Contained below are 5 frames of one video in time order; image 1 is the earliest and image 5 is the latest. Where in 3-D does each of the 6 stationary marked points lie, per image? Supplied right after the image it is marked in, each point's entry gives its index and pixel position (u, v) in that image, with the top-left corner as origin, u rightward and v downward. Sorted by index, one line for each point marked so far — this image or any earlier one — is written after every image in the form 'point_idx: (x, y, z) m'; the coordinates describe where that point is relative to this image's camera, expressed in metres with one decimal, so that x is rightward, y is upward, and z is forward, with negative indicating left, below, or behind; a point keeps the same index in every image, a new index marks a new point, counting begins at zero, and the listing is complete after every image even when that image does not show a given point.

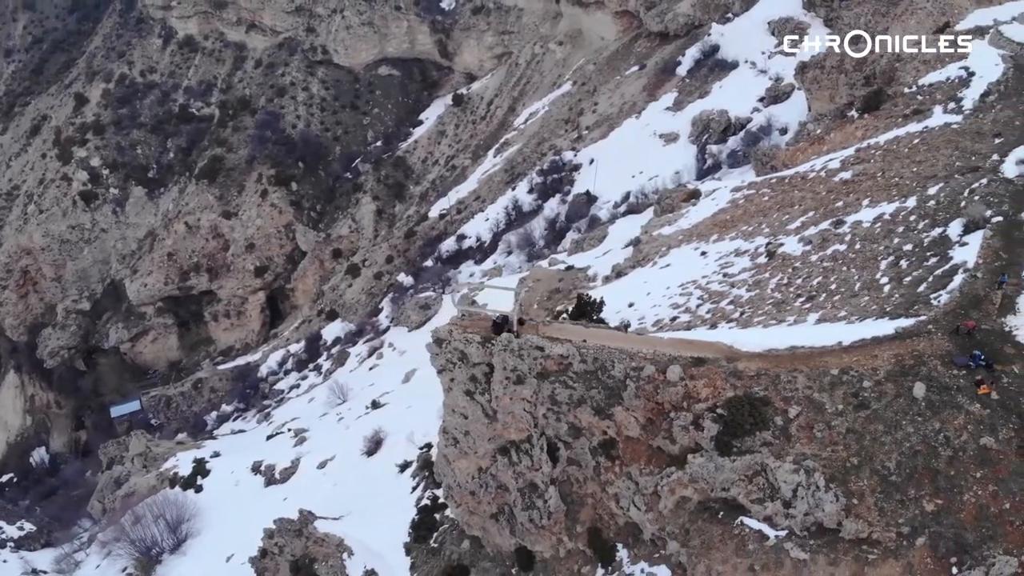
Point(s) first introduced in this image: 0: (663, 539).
0: (+2.9, -4.9, +14.8) m
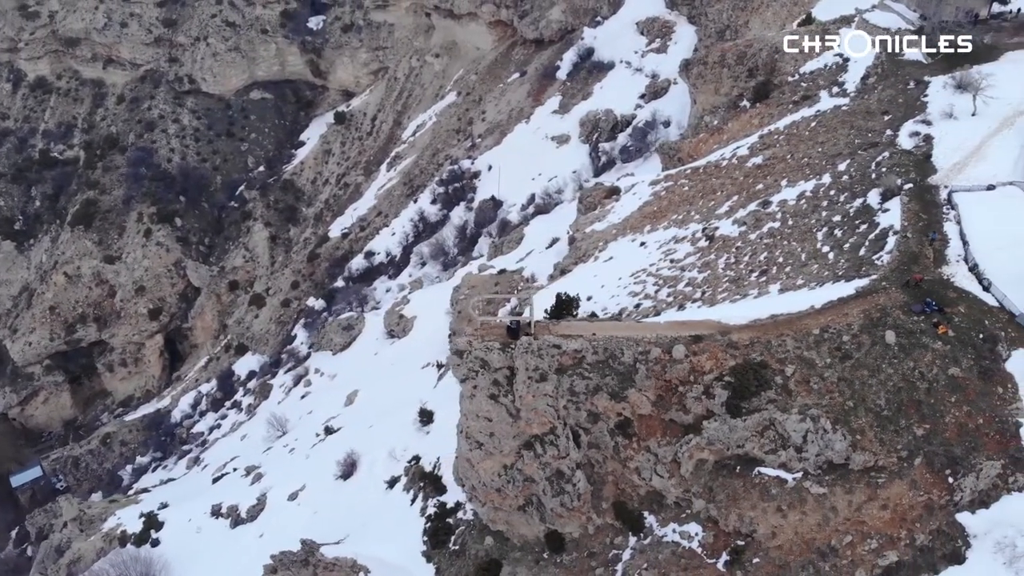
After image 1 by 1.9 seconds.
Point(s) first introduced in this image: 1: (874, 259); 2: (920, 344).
0: (+3.8, -4.6, +16.4) m
1: (+9.2, +0.7, +19.0) m
2: (+8.7, -1.2, +15.9) m
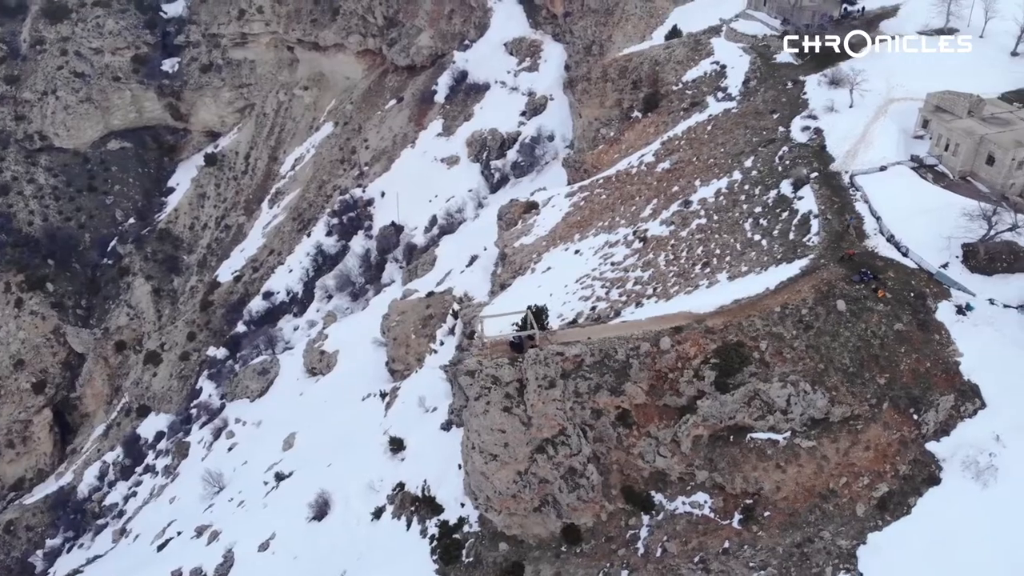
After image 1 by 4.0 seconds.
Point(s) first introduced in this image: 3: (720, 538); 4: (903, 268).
0: (+4.4, -4.5, +18.3) m
1: (+8.5, +1.4, +21.8) m
2: (+8.8, -0.5, +18.7) m
3: (+4.8, -5.7, +17.3) m
4: (+10.4, +0.5, +19.9) m
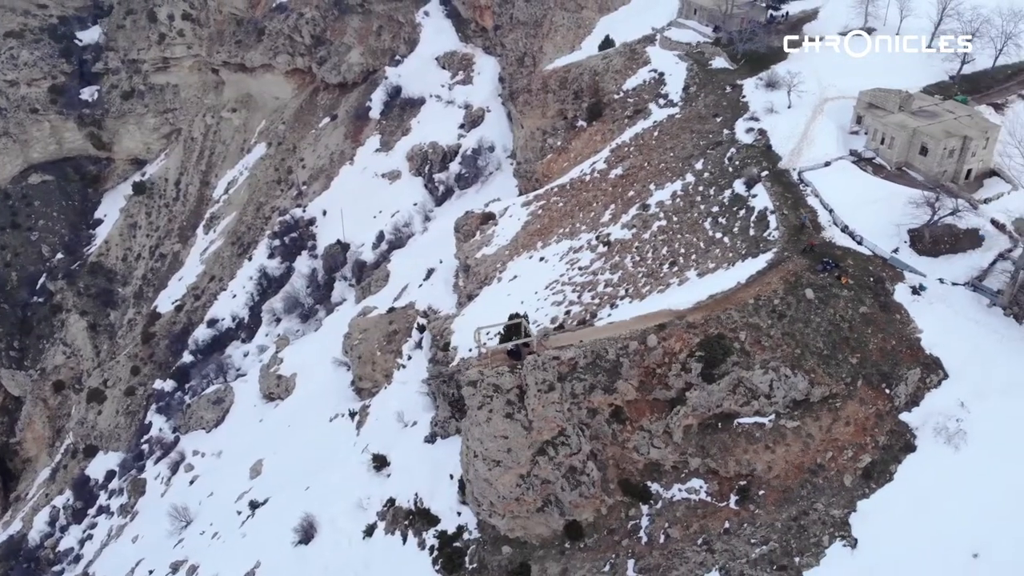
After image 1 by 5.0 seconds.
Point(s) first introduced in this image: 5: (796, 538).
0: (+4.5, -4.4, +19.3) m
1: (+7.9, +1.6, +23.3) m
2: (+8.6, -0.2, +20.1) m
3: (+5.1, -5.6, +18.4) m
4: (+10.0, +0.9, +21.5) m
5: (+6.6, -5.8, +17.4) m
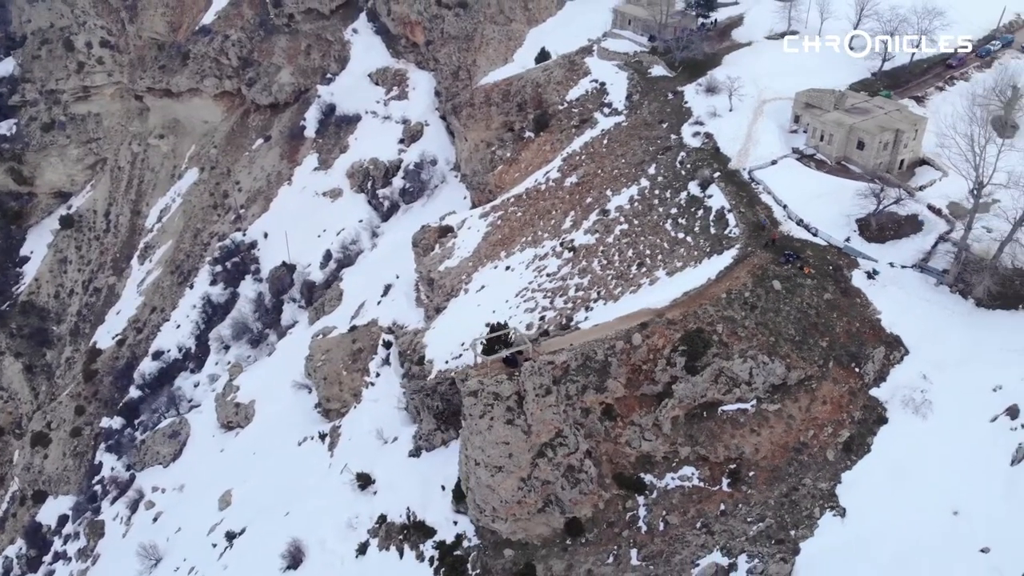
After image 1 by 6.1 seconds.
0: (+4.5, -4.4, +20.4) m
1: (+7.1, +1.8, +24.7) m
2: (+8.2, +0.1, +21.6) m
3: (+5.2, -5.6, +19.5) m
4: (+9.4, +1.3, +23.1) m
5: (+6.8, -5.6, +18.6) m
